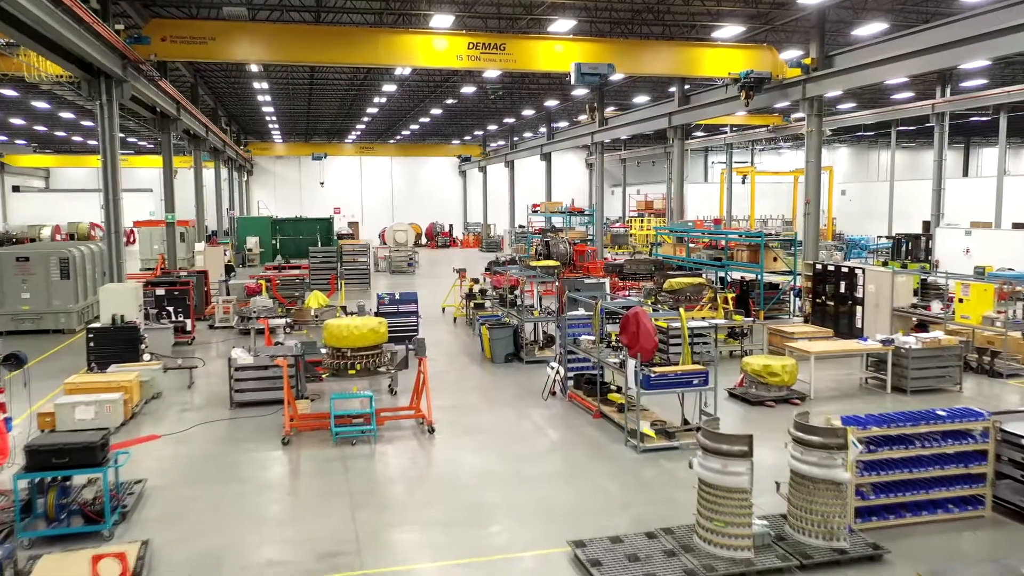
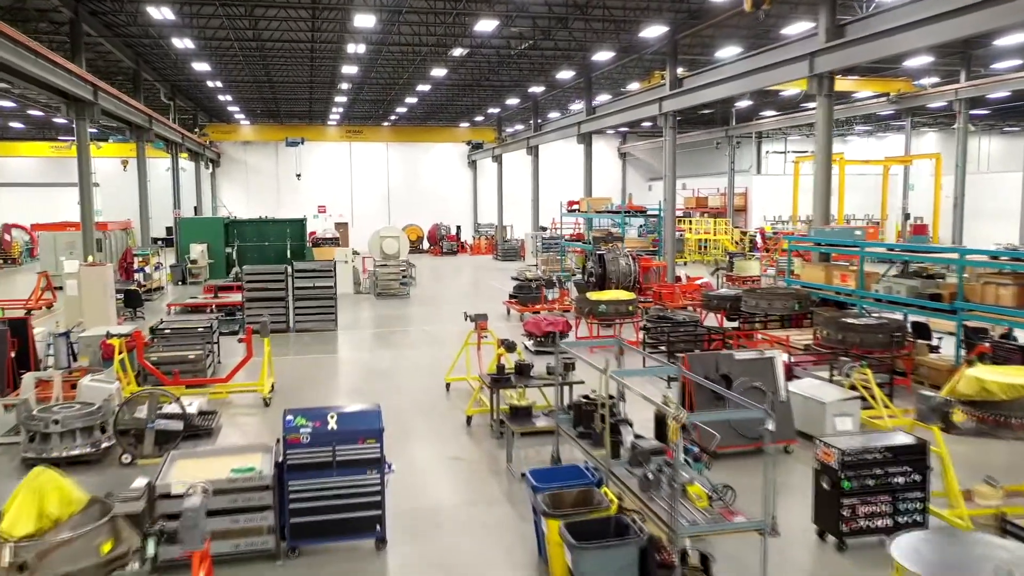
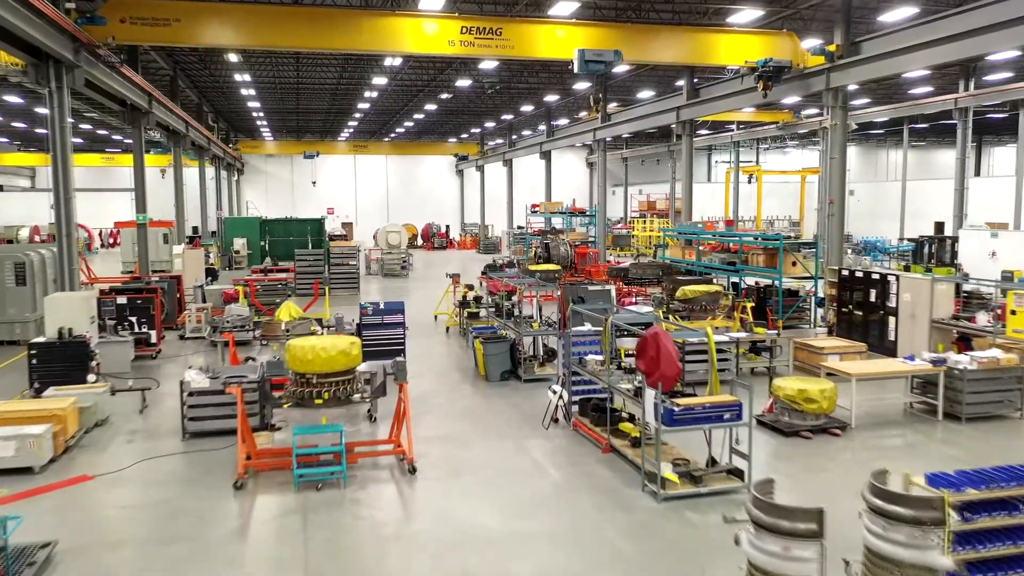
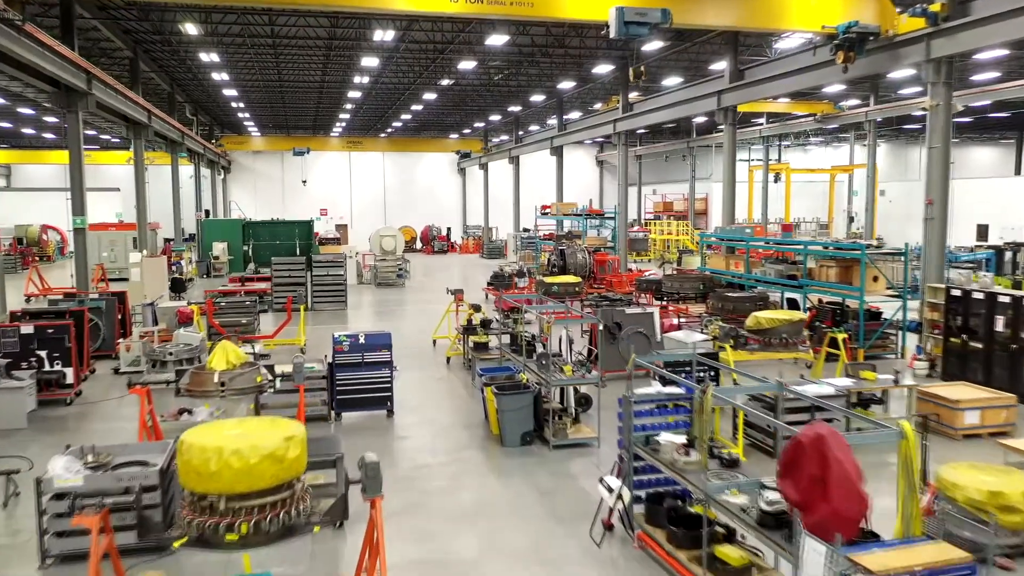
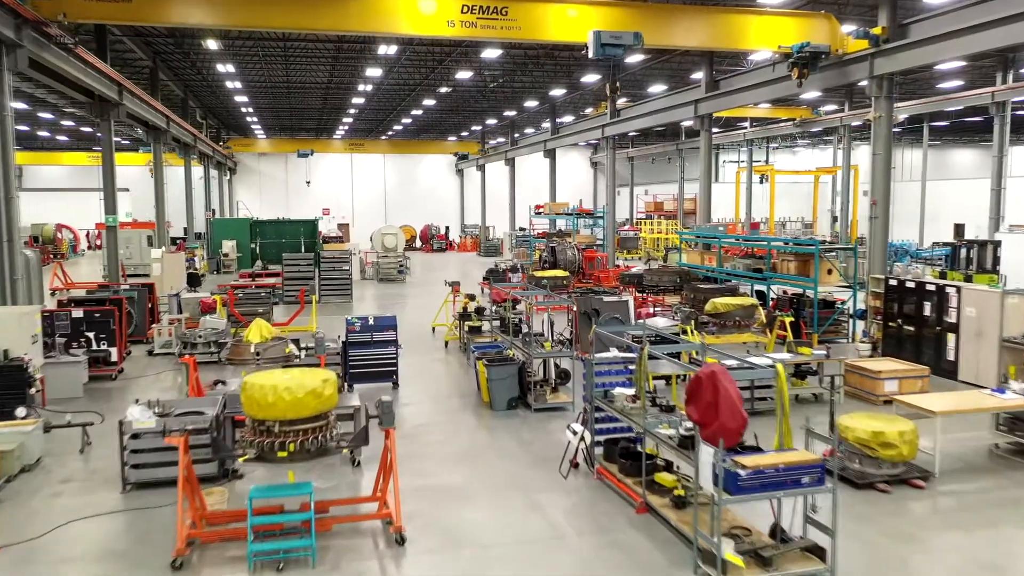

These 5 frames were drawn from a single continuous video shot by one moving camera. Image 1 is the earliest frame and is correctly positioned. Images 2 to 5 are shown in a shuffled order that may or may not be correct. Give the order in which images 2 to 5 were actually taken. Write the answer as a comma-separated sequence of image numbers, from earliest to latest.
3, 5, 4, 2
